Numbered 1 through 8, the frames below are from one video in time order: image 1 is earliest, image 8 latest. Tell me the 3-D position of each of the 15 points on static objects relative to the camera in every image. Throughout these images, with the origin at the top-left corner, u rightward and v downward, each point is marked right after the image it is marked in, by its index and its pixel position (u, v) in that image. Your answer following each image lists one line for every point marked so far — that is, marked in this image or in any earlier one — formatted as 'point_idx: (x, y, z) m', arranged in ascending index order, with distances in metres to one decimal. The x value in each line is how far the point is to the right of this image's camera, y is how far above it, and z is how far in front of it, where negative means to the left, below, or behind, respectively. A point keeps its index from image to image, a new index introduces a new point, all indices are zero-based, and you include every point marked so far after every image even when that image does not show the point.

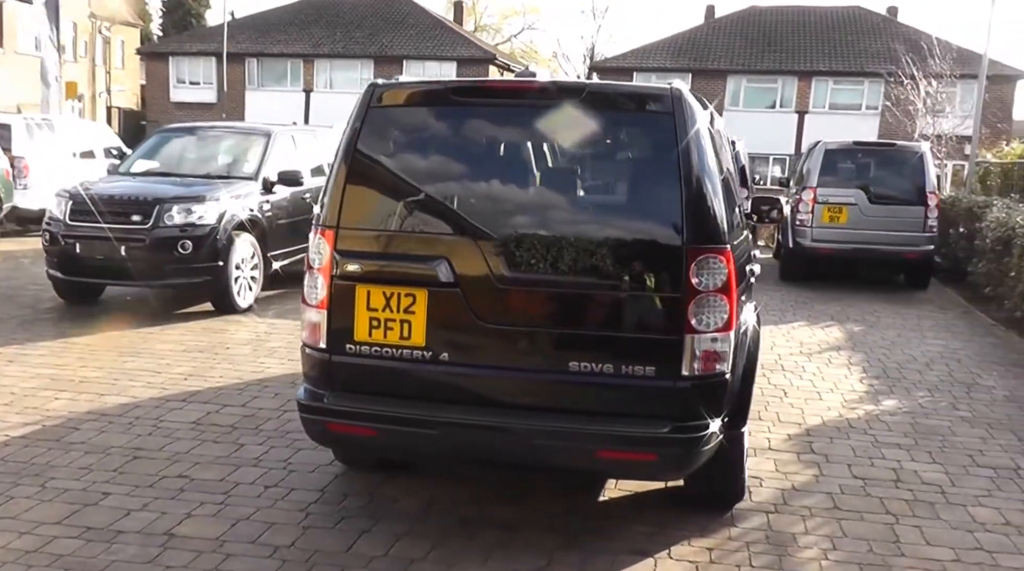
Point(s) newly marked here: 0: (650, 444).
0: (+0.6, -0.6, +3.9) m
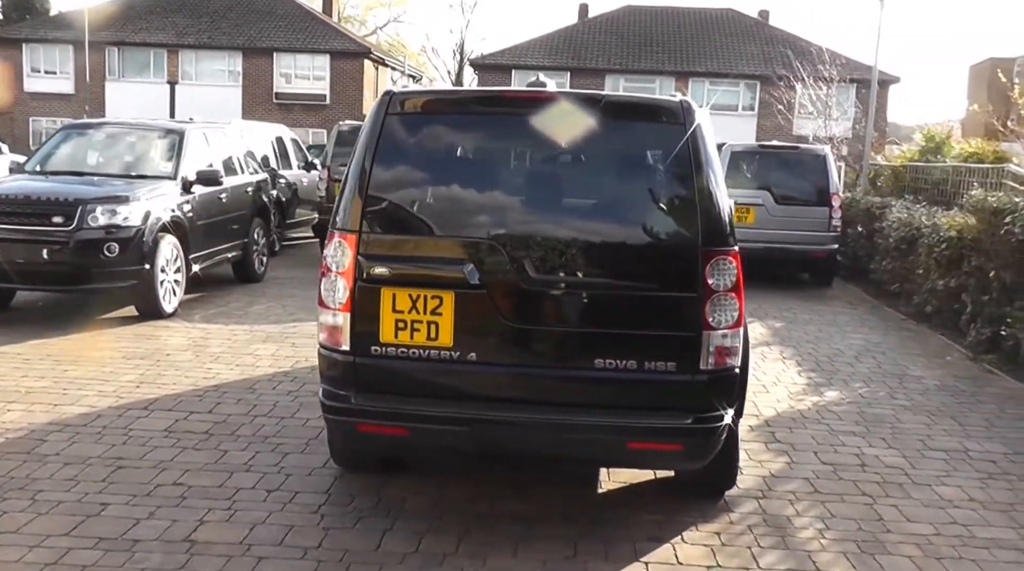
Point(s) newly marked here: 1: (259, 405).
0: (+0.7, -0.6, +4.1) m
1: (-1.6, -0.8, +6.5) m
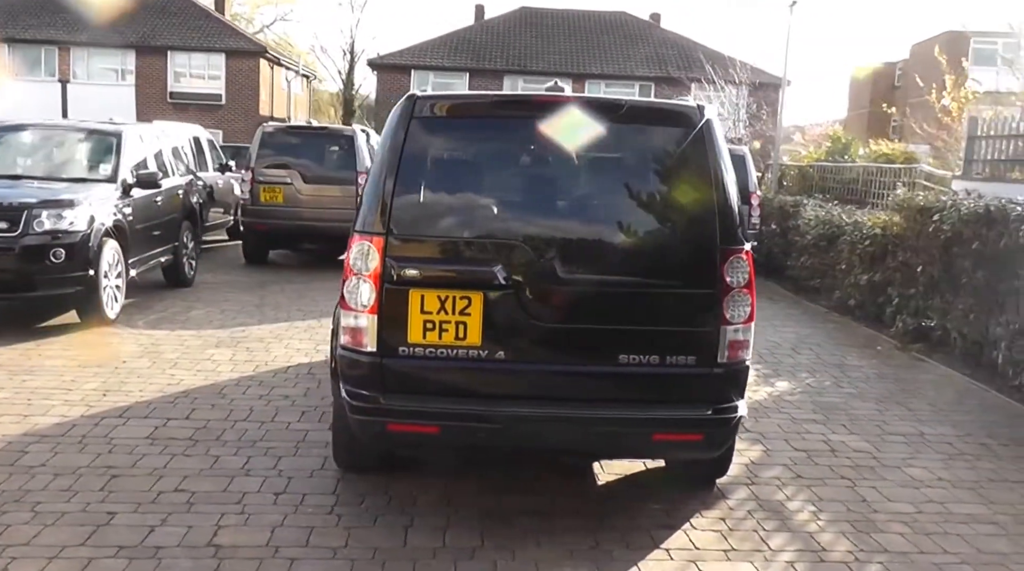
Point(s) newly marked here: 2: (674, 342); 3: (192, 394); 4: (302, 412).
0: (+0.8, -0.6, +4.3) m
1: (-1.7, -0.8, +6.5) m
2: (+0.7, -0.2, +4.4) m
3: (-2.1, -0.7, +6.8) m
4: (-1.3, -0.8, +6.5) m
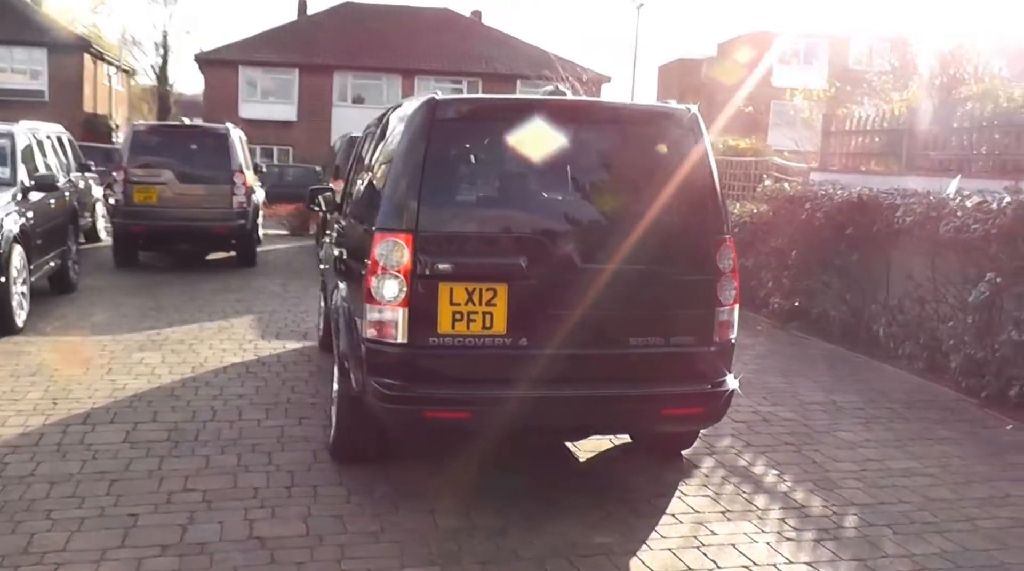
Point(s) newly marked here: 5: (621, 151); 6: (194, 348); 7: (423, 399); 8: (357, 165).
0: (+0.9, -0.5, +4.8) m
1: (-2.0, -0.8, +6.5) m
2: (+0.8, -0.2, +4.8) m
3: (-2.4, -0.8, +6.8) m
4: (-1.6, -0.8, +6.6) m
5: (+0.5, +0.6, +4.9) m
6: (-2.6, -0.5, +8.5) m
7: (-0.4, -0.5, +4.5) m
8: (-1.0, +0.9, +7.1) m
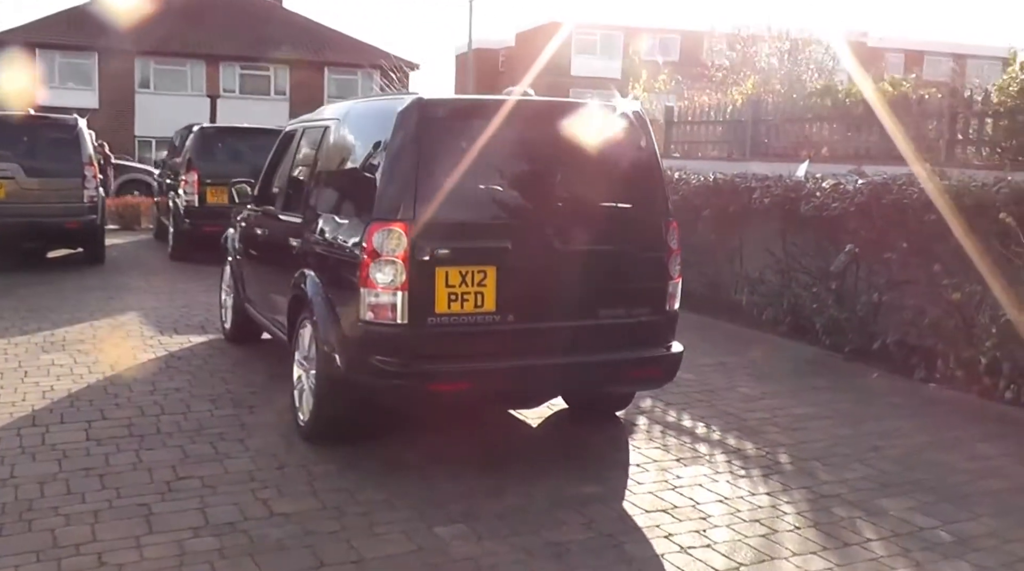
0: (+0.8, -0.4, +5.5) m
1: (-2.4, -0.8, +6.6) m
2: (+0.6, -0.1, +5.4) m
3: (-2.8, -0.7, +6.7) m
4: (-2.0, -0.8, +6.7) m
5: (+0.4, +0.8, +5.4) m
6: (-3.4, -0.5, +8.4) m
7: (-0.4, -0.4, +5.0) m
8: (-1.6, +0.9, +7.3) m
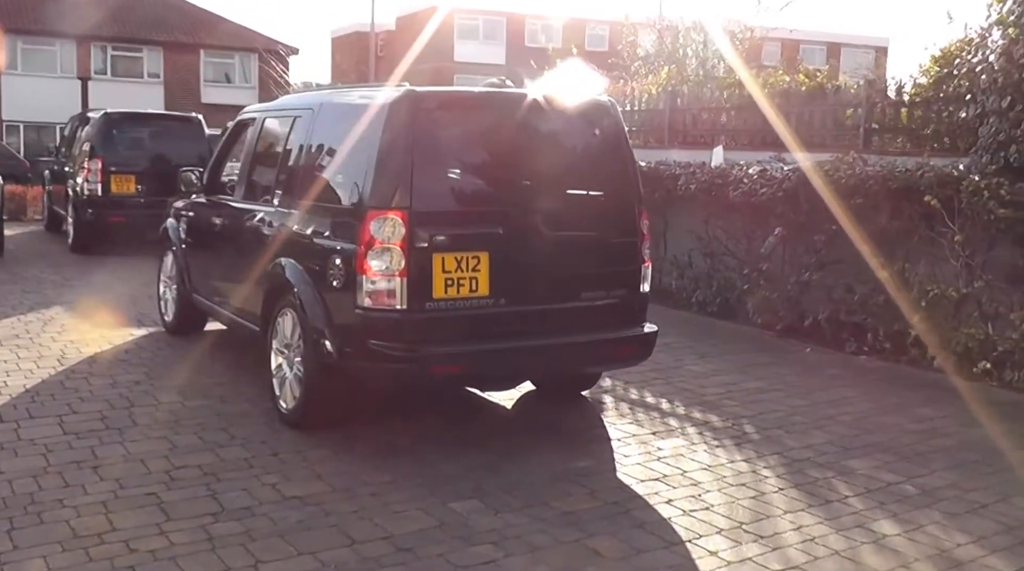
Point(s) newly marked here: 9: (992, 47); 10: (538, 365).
0: (+0.7, -0.3, +5.8) m
1: (-2.6, -0.7, +6.5) m
2: (+0.6, 0.0, +5.8) m
3: (-3.1, -0.7, +6.6) m
4: (-2.2, -0.7, +6.7) m
5: (+0.3, +0.8, +5.7) m
6: (-3.8, -0.5, +8.2) m
7: (-0.4, -0.4, +5.1) m
8: (-1.9, +1.0, +7.3) m
9: (+3.4, +1.7, +7.3) m
10: (+0.1, -0.4, +5.5) m
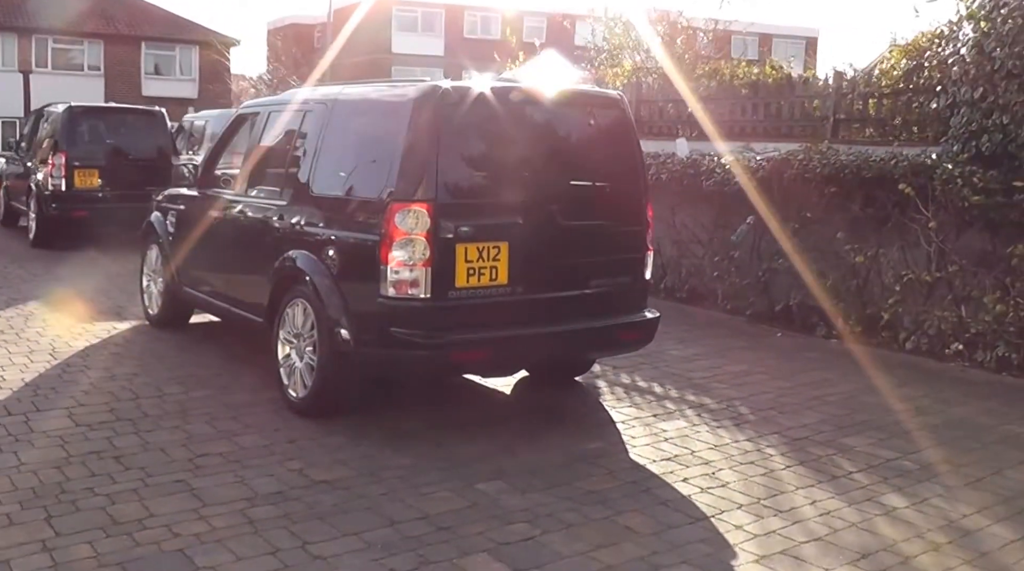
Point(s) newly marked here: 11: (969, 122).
0: (+0.7, -0.3, +6.0) m
1: (-2.6, -0.7, +6.6) m
2: (+0.6, +0.1, +6.0) m
3: (-3.1, -0.7, +6.6) m
4: (-2.2, -0.7, +6.8) m
5: (+0.3, +0.9, +5.9) m
6: (-3.9, -0.4, +8.1) m
7: (-0.4, -0.3, +5.3) m
8: (-2.0, +1.1, +7.4) m
9: (+3.4, +1.8, +7.7) m
10: (+0.2, -0.4, +5.7) m
11: (+3.4, +1.2, +7.5) m
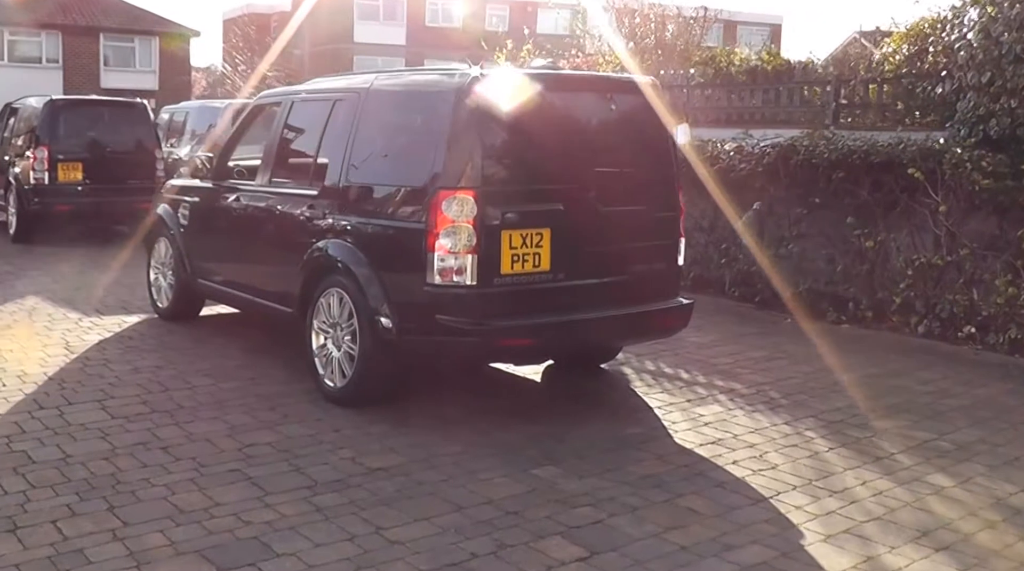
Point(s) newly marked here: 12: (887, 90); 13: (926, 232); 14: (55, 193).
0: (+0.9, -0.2, +6.1) m
1: (-2.4, -0.6, +6.5) m
2: (+0.8, +0.2, +6.0) m
3: (-2.9, -0.6, +6.6) m
4: (-2.0, -0.6, +6.7) m
5: (+0.5, +1.0, +6.0) m
6: (-3.7, -0.4, +8.0) m
7: (-0.1, -0.3, +5.3) m
8: (-1.8, +1.1, +7.4) m
9: (+3.5, +1.9, +7.9) m
10: (+0.4, -0.3, +5.7) m
11: (+3.5, +1.3, +7.7) m
12: (+3.4, +1.7, +9.1) m
13: (+3.1, +0.4, +7.8) m
14: (-6.2, +1.3, +14.1) m
